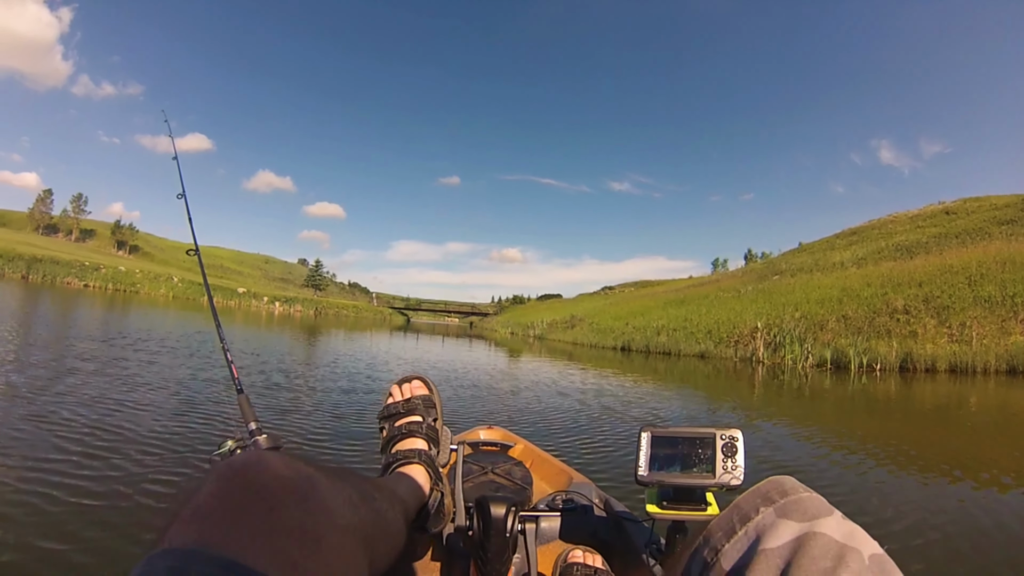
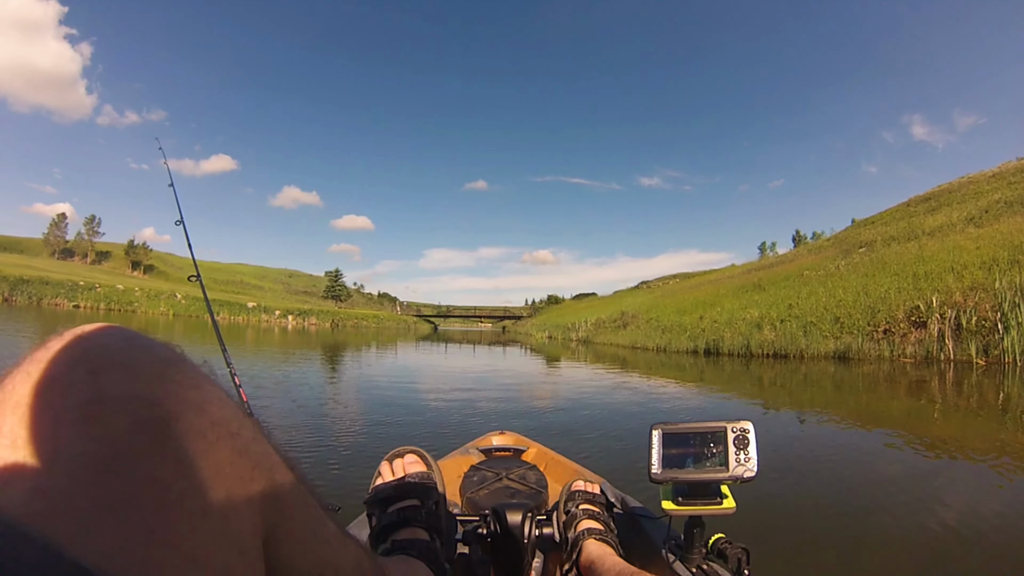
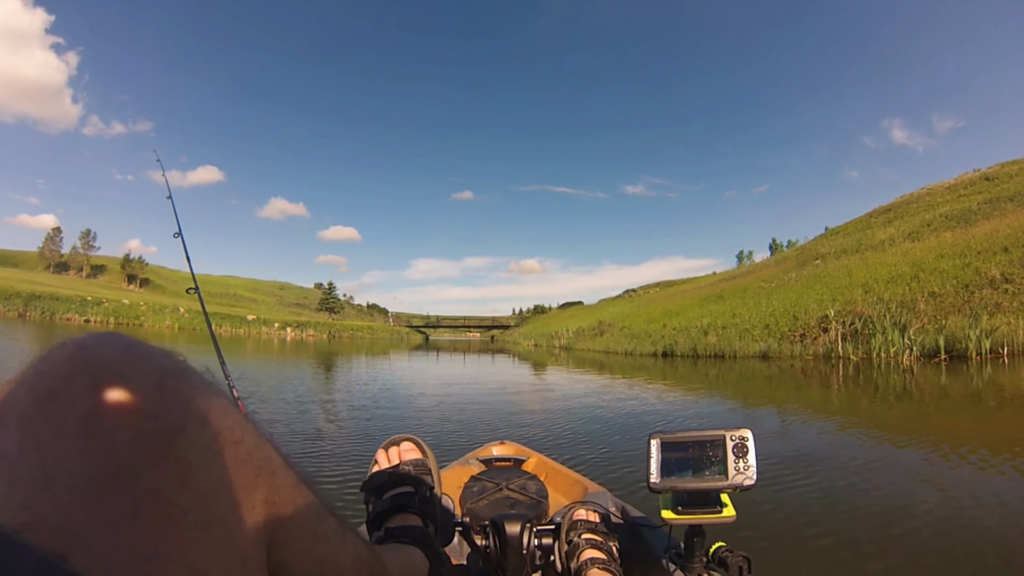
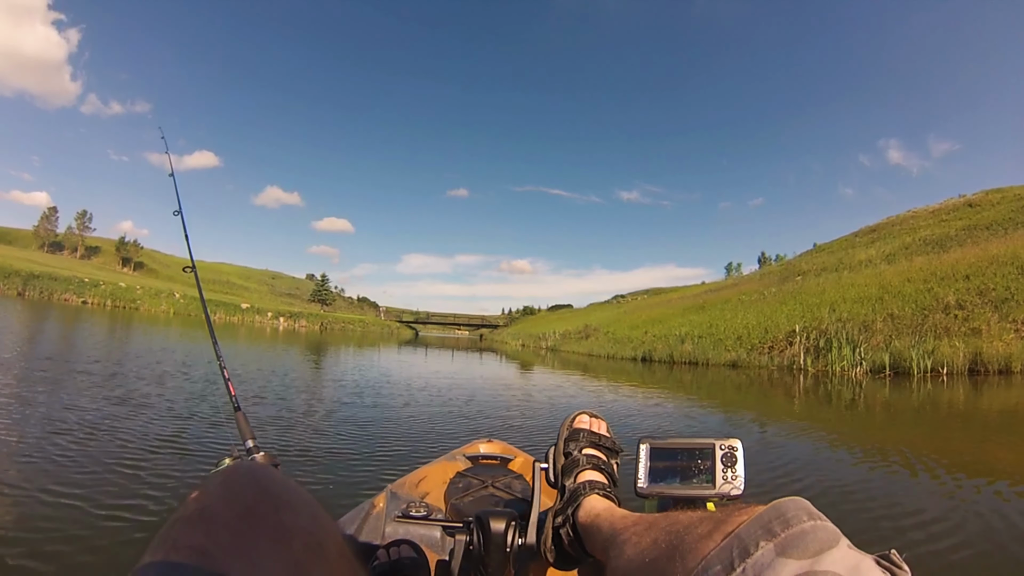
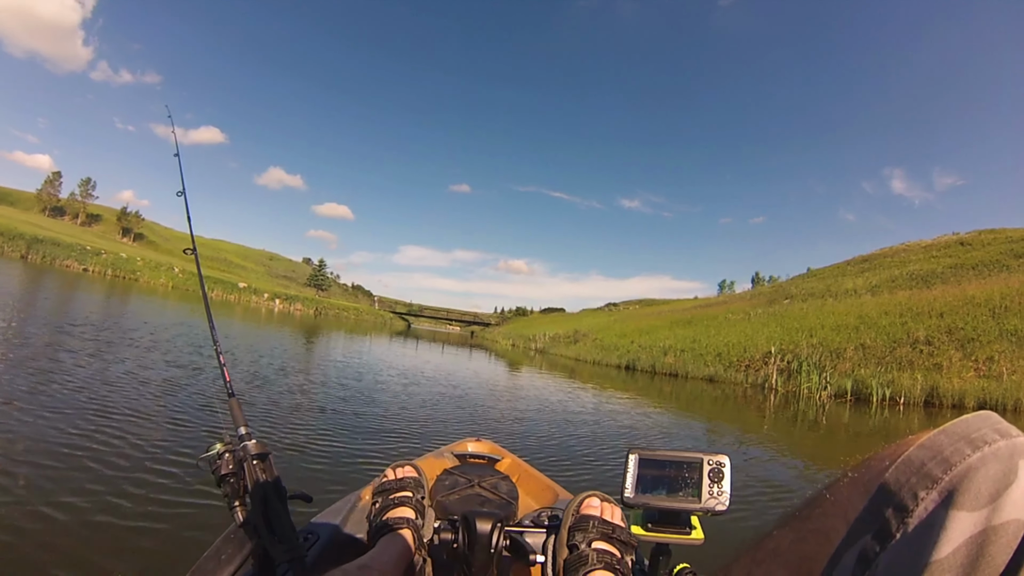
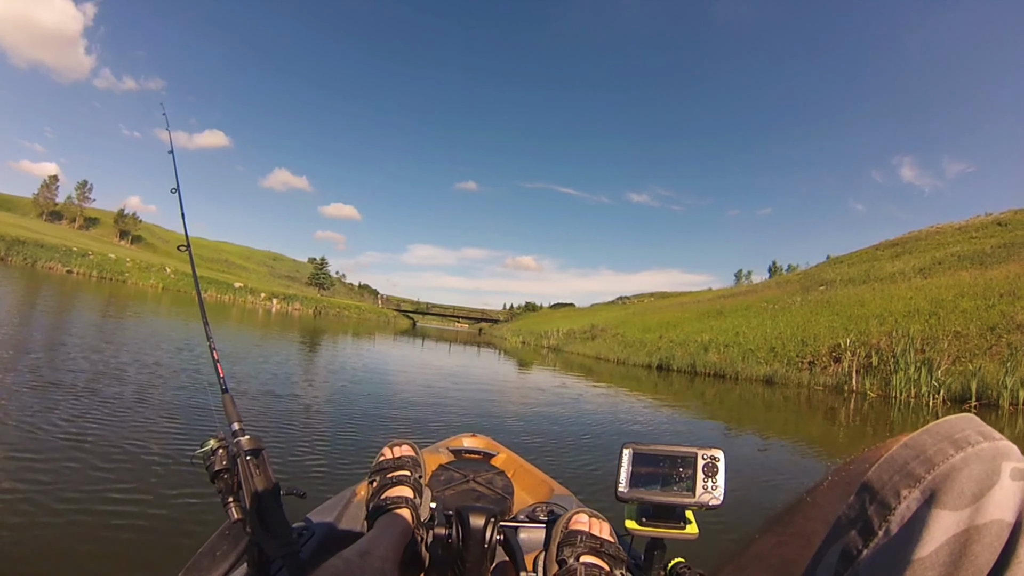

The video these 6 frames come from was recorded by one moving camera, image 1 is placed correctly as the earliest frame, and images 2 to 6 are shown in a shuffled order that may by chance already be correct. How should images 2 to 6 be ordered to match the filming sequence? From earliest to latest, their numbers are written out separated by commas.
5, 4, 3, 6, 2
